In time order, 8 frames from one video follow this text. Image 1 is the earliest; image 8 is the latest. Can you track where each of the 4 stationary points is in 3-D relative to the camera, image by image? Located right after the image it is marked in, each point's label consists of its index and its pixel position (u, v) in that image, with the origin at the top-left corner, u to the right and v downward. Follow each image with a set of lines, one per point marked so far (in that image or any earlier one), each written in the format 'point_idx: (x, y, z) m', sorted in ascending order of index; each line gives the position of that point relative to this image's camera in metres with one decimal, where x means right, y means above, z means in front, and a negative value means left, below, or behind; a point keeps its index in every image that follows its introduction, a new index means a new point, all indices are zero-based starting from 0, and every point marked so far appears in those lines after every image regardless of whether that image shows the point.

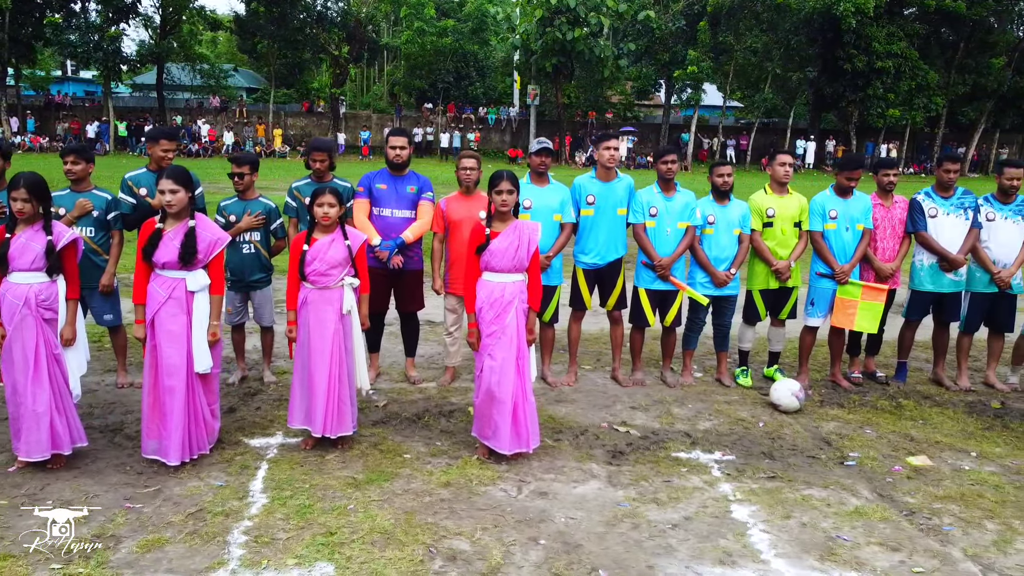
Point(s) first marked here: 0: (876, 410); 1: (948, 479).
0: (+2.6, -0.9, +5.8) m
1: (+2.4, -1.1, +4.6) m
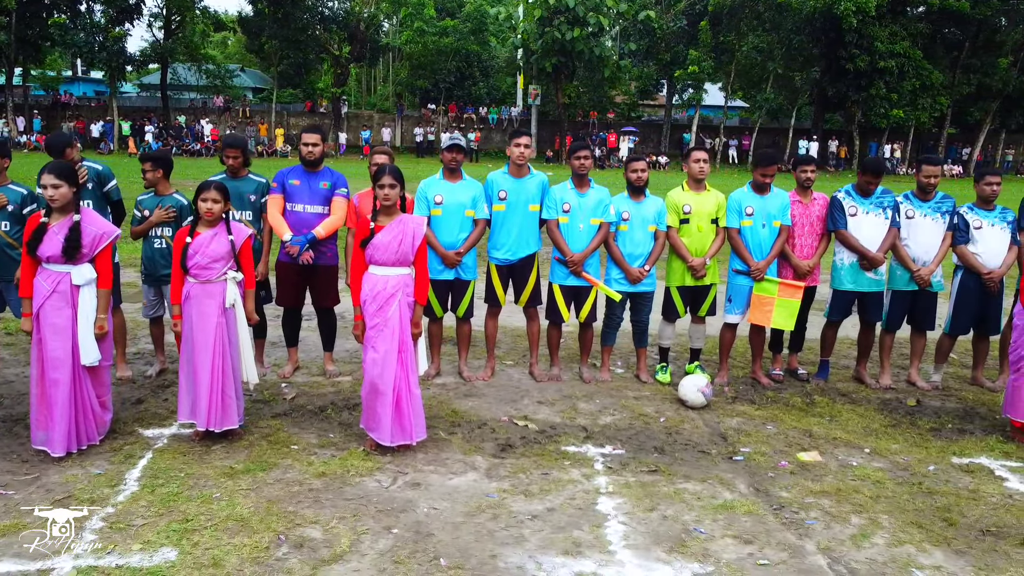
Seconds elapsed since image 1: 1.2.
0: (+1.9, -0.8, +5.8) m
1: (+1.8, -1.0, +4.6) m
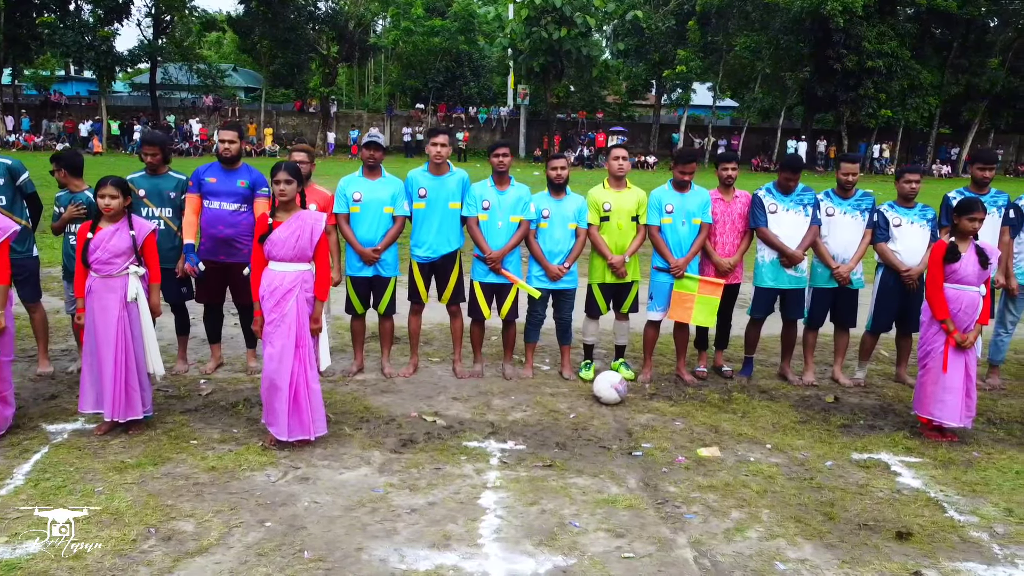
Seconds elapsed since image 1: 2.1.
0: (+1.3, -0.8, +5.8) m
1: (+1.2, -1.0, +4.6) m
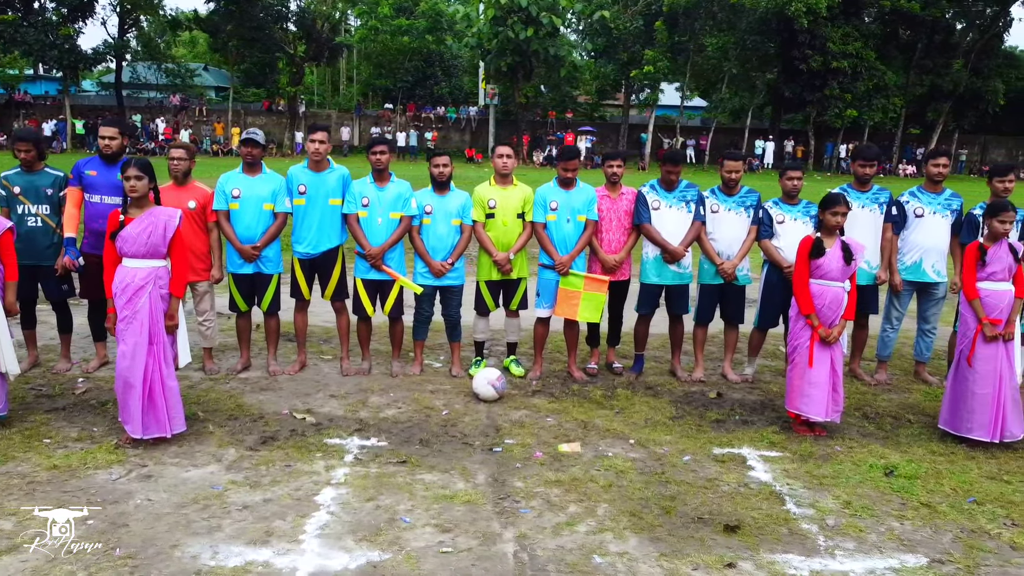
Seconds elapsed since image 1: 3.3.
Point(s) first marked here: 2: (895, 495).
0: (+0.5, -0.8, +5.8) m
1: (+0.4, -1.0, +4.7) m
2: (+2.0, -1.1, +4.4) m
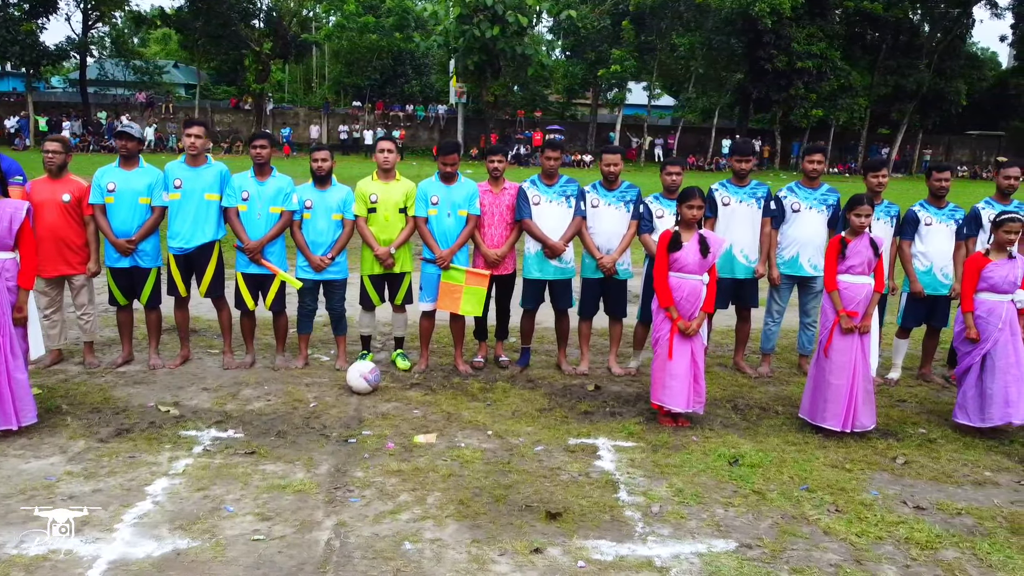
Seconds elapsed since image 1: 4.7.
0: (-0.4, -0.7, +5.9) m
1: (-0.5, -1.0, +4.7) m
2: (+1.2, -1.1, +4.5) m
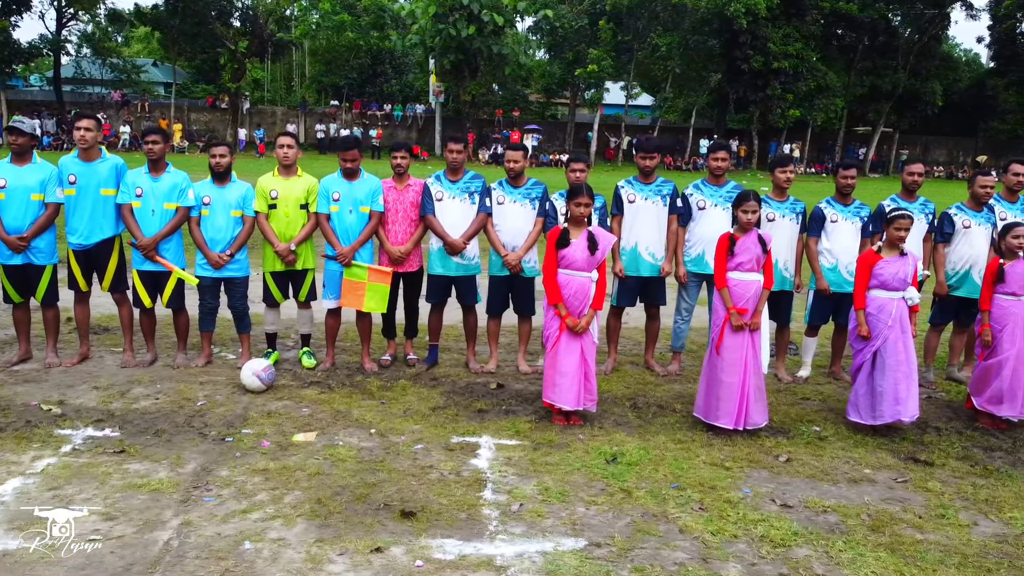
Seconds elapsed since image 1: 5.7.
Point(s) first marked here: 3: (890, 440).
0: (-1.1, -0.7, +5.8) m
1: (-1.2, -0.9, +4.6) m
2: (+0.5, -1.0, +4.4) m
3: (+2.4, -1.0, +5.3) m
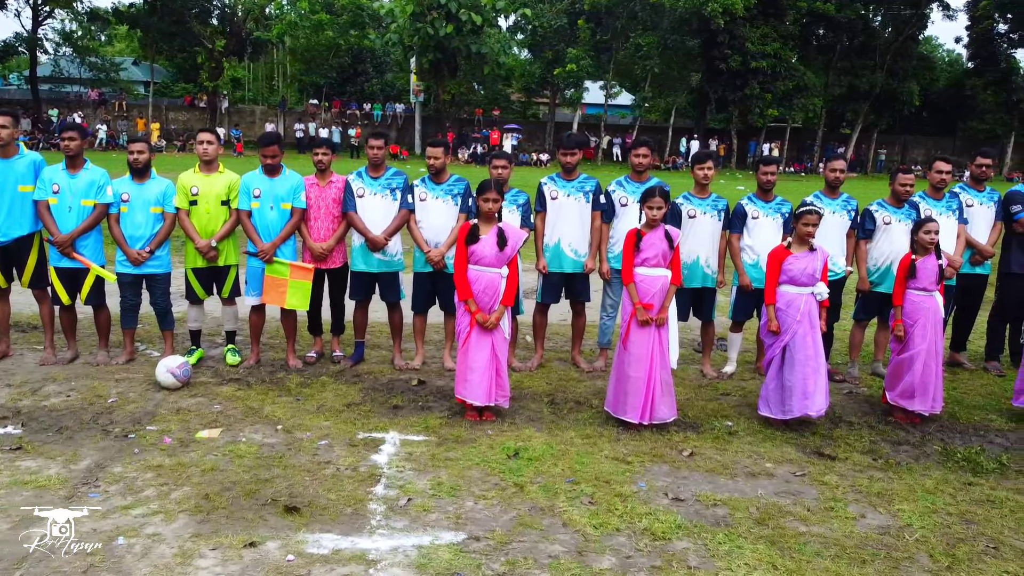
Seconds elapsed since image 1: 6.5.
0: (-1.7, -0.7, +5.8) m
1: (-1.8, -0.9, +4.6) m
2: (-0.1, -1.0, +4.4) m
3: (+1.8, -0.9, +5.3) m
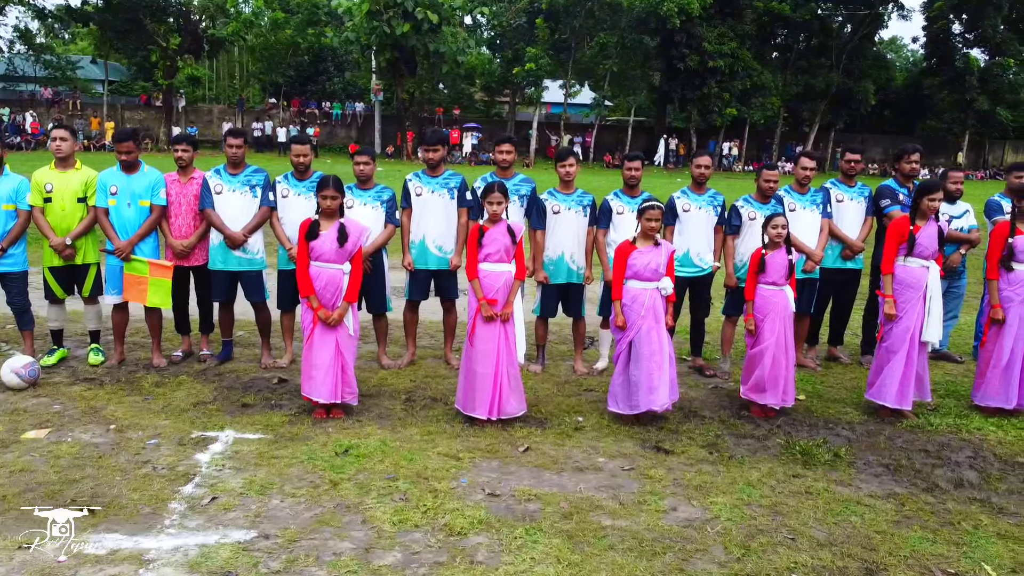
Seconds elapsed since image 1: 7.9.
0: (-2.7, -0.7, +5.7) m
1: (-2.7, -0.9, +4.5) m
2: (-1.1, -1.0, +4.4) m
3: (+0.9, -0.9, +5.3) m
